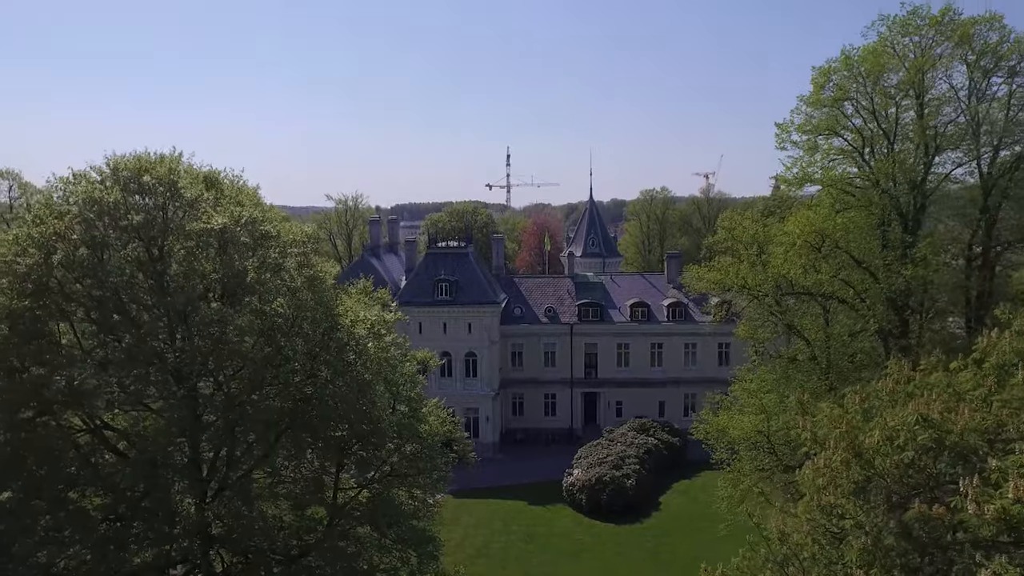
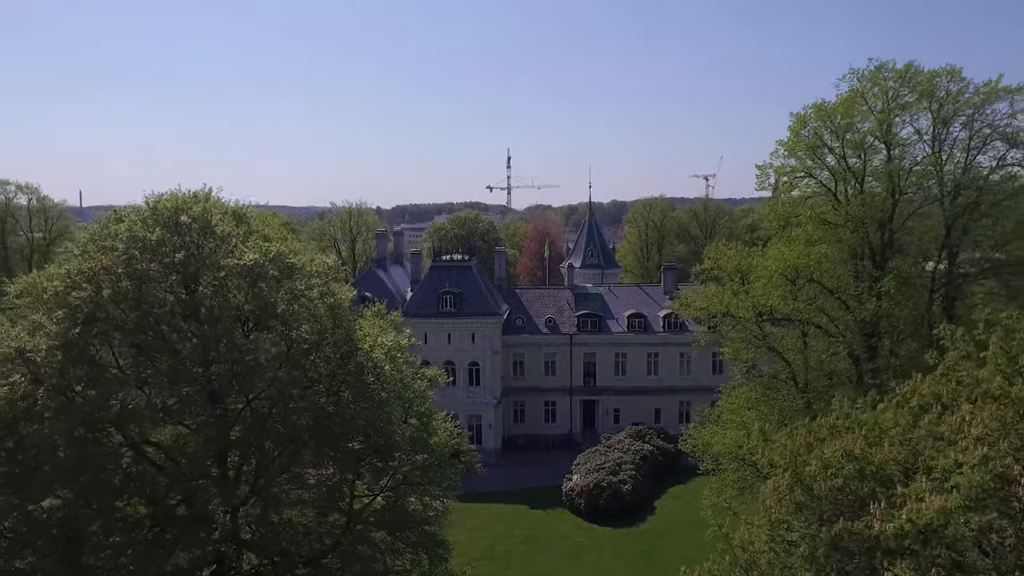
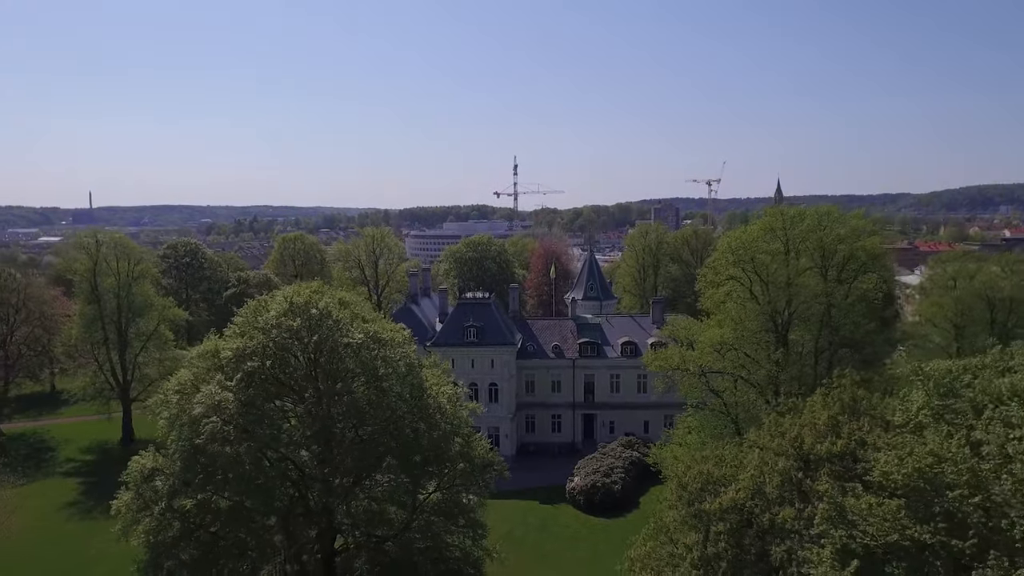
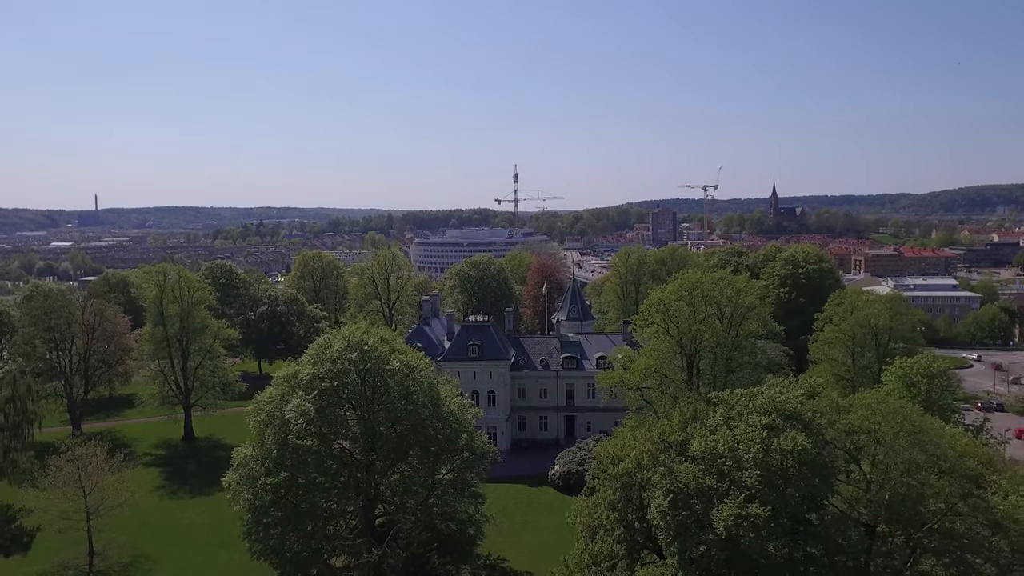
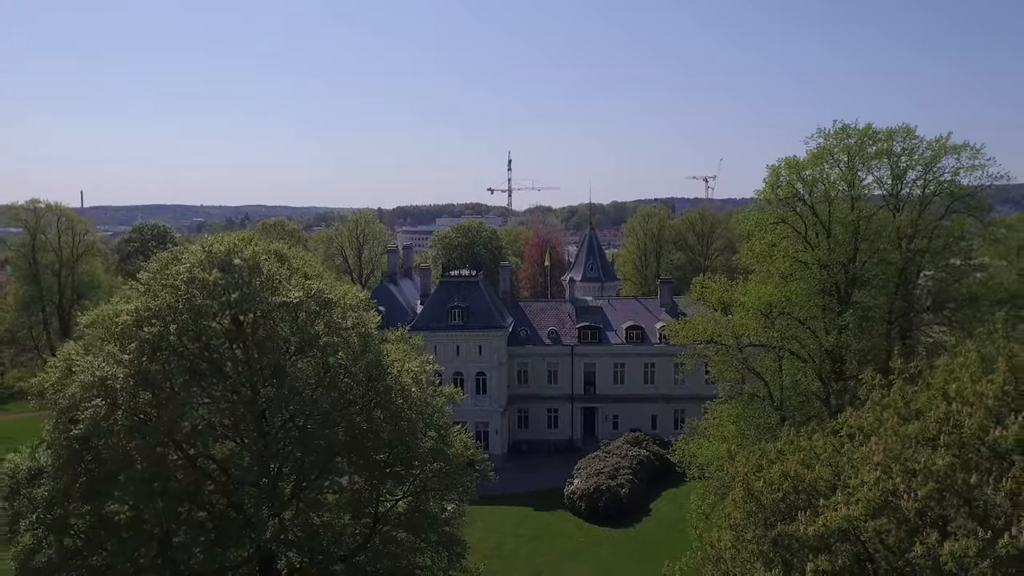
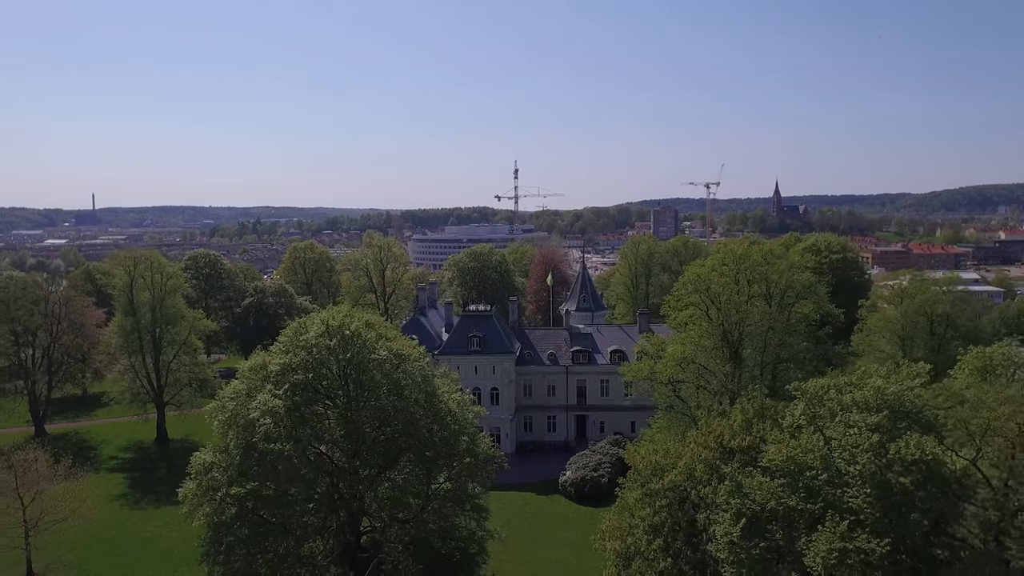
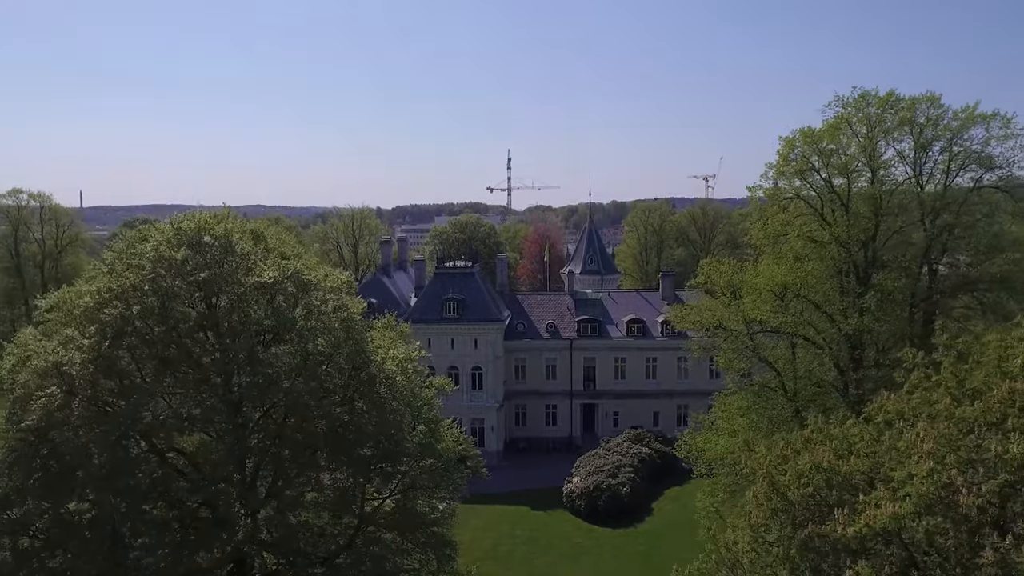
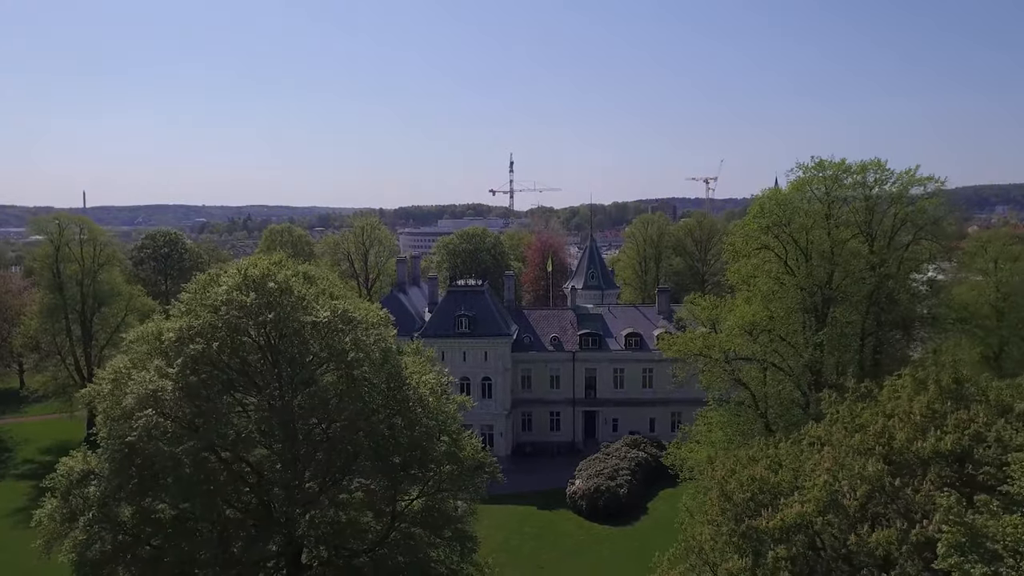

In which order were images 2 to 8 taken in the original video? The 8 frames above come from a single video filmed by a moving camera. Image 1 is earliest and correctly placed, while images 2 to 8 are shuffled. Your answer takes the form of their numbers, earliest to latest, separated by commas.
2, 7, 5, 8, 3, 6, 4
